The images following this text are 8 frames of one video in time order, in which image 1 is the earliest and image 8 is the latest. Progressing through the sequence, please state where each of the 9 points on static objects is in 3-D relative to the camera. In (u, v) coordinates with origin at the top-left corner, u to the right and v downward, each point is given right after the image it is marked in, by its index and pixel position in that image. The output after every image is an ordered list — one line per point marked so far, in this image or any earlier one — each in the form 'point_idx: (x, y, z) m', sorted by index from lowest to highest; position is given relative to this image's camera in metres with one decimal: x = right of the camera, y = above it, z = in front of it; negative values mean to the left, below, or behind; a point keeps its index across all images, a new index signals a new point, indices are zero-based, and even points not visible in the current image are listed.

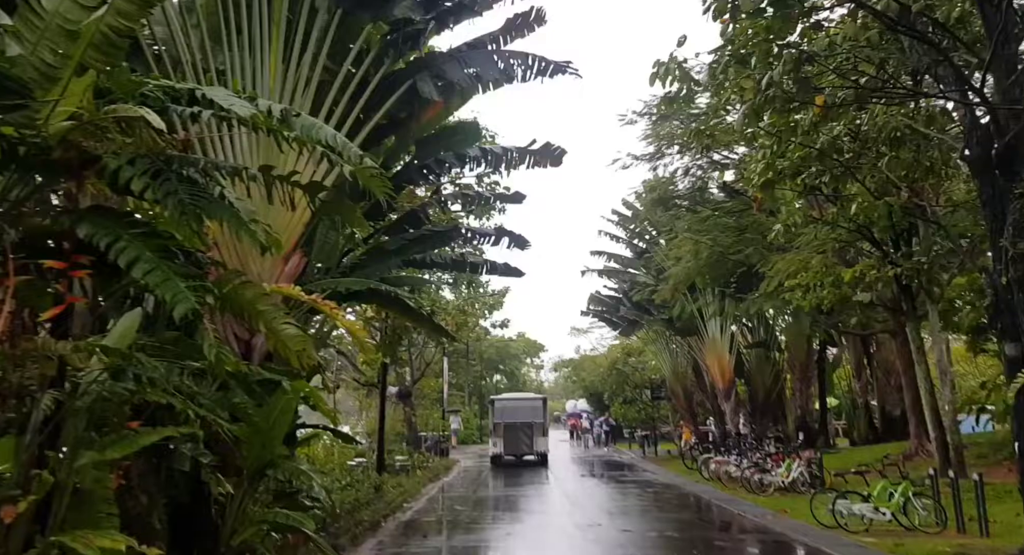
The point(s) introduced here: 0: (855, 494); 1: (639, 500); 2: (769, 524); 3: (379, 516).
0: (+5.6, -3.6, +12.0) m
1: (+3.0, -5.4, +17.8) m
2: (+4.8, -4.6, +13.6) m
3: (-2.5, -4.5, +13.7) m
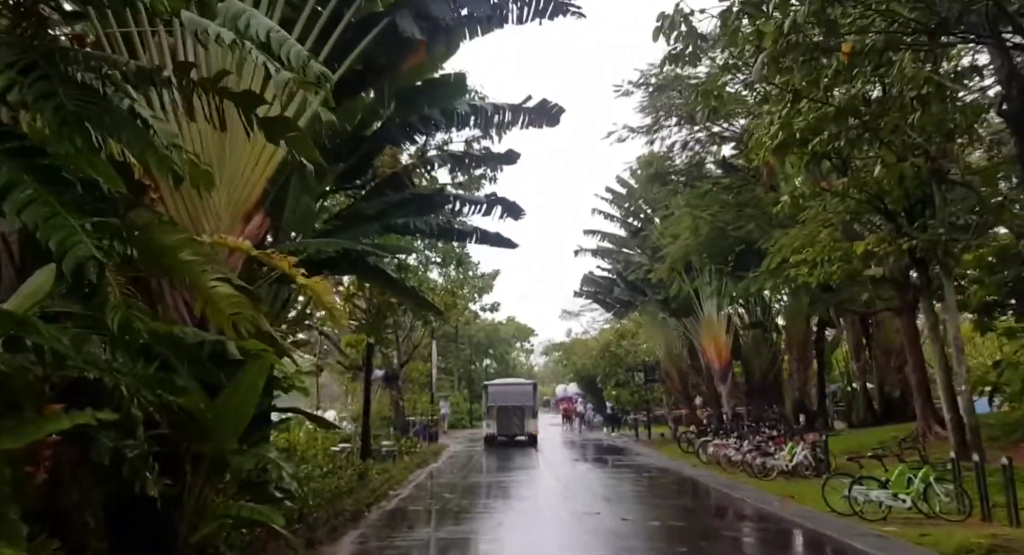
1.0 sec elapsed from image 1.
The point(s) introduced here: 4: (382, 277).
0: (+5.5, -3.1, +11.2) m
1: (+2.8, -4.9, +17.0) m
2: (+4.7, -4.1, +12.8) m
3: (-2.6, -4.0, +12.8) m
4: (-1.6, 0.0, +8.9) m
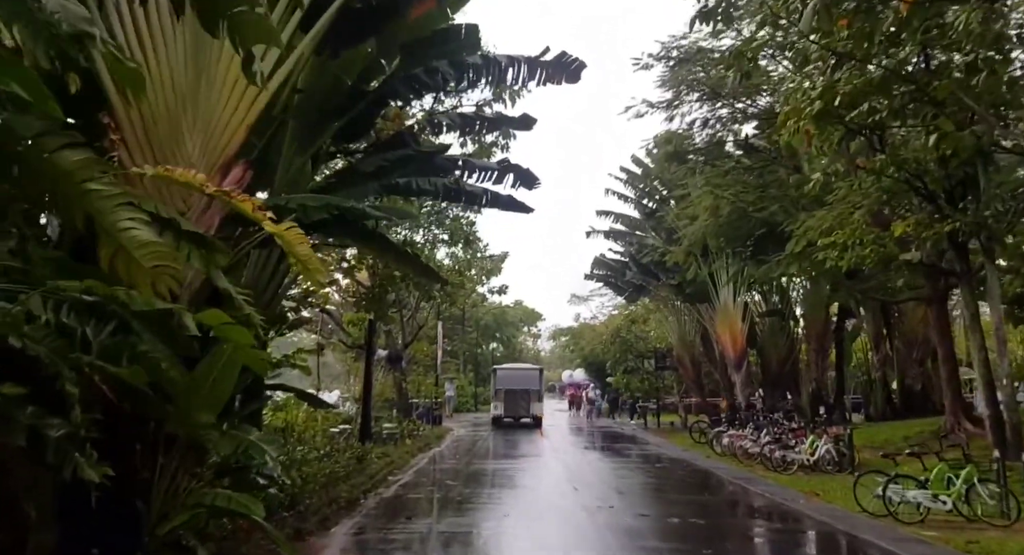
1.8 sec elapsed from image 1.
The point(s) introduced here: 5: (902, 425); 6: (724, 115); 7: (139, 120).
0: (+5.6, -2.9, +10.4) m
1: (+3.0, -4.5, +16.3) m
2: (+4.8, -3.8, +12.0) m
3: (-2.5, -3.5, +12.1) m
4: (-1.4, +0.4, +8.1) m
5: (+10.7, -4.0, +20.1) m
6: (+5.7, +4.3, +19.9) m
7: (-2.7, +1.1, +5.4) m
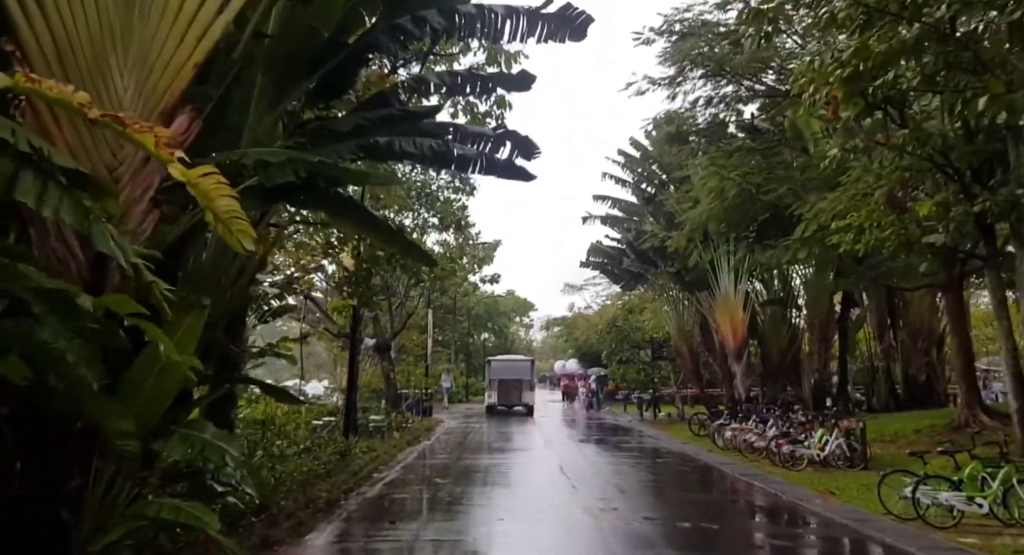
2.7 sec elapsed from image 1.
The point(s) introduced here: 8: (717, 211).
0: (+5.6, -2.6, +9.5) m
1: (+2.8, -4.1, +15.4) m
2: (+4.7, -3.5, +11.1) m
3: (-2.6, -3.3, +11.1) m
4: (-1.5, +0.6, +7.1) m
5: (+10.5, -3.7, +19.3) m
6: (+5.6, +4.7, +18.9) m
7: (-2.7, +1.3, +4.4) m
8: (+5.4, +1.7, +19.4) m
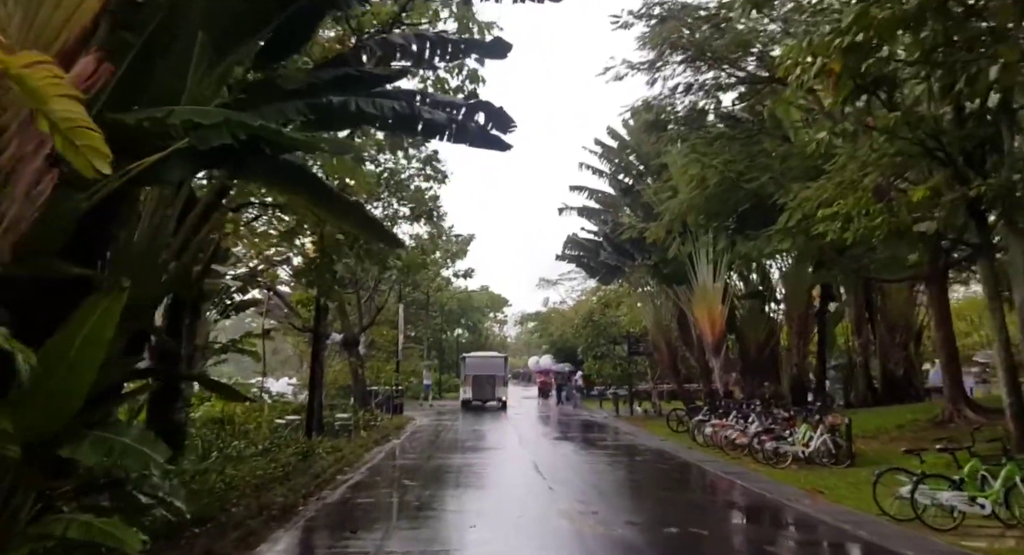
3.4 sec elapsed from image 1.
0: (+5.2, -2.5, +9.0) m
1: (+2.3, -3.9, +14.8) m
2: (+4.3, -3.3, +10.6) m
3: (-3.0, -3.1, +10.3) m
4: (-1.7, +0.8, +6.3) m
5: (+9.8, -3.5, +18.9) m
6: (+4.9, +4.9, +18.4) m
7: (-2.9, +1.5, +3.5) m
8: (+4.7, +1.9, +18.9) m
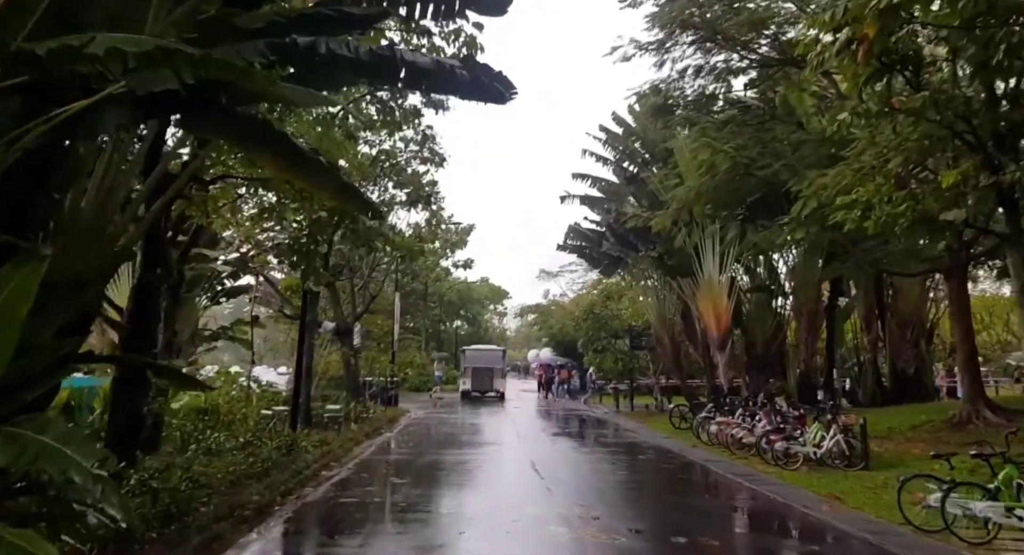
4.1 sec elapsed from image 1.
0: (+5.2, -2.4, +8.3) m
1: (+2.2, -3.7, +14.0) m
2: (+4.2, -3.2, +9.9) m
3: (-3.1, -2.8, +9.6) m
4: (-1.7, +0.9, +5.5) m
5: (+9.8, -3.4, +18.2) m
6: (+5.0, +5.1, +17.5) m
7: (-2.9, +1.7, +2.7) m
8: (+4.8, +2.2, +18.1) m
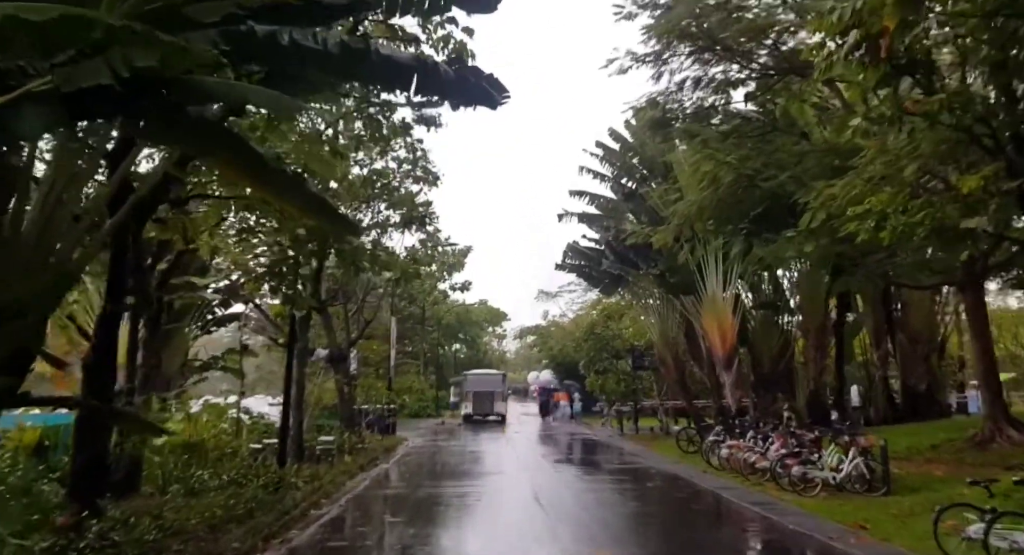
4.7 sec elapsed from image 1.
0: (+5.2, -2.5, +7.6) m
1: (+2.2, -4.1, +13.3) m
2: (+4.2, -3.4, +9.1) m
3: (-3.1, -3.2, +8.9) m
4: (-1.8, +0.8, +4.9) m
5: (+9.8, -3.7, +17.5) m
6: (+4.8, +4.7, +17.1) m
7: (-2.9, +1.5, +2.2) m
8: (+4.7, +1.8, +17.5) m
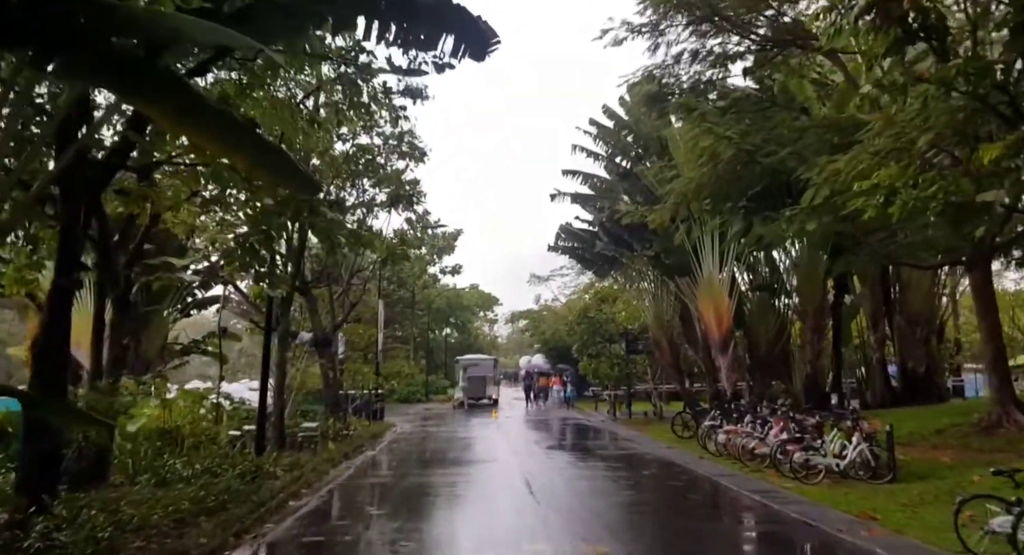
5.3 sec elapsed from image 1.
0: (+5.1, -2.2, +7.0) m
1: (+2.1, -3.7, +12.8) m
2: (+4.1, -3.1, +8.6) m
3: (-3.2, -2.9, +8.3) m
4: (-1.8, +1.0, +4.2) m
5: (+9.6, -3.2, +17.0) m
6: (+4.6, +5.2, +16.4) m
7: (-3.0, +1.7, +1.5) m
8: (+4.5, +2.2, +16.9) m
